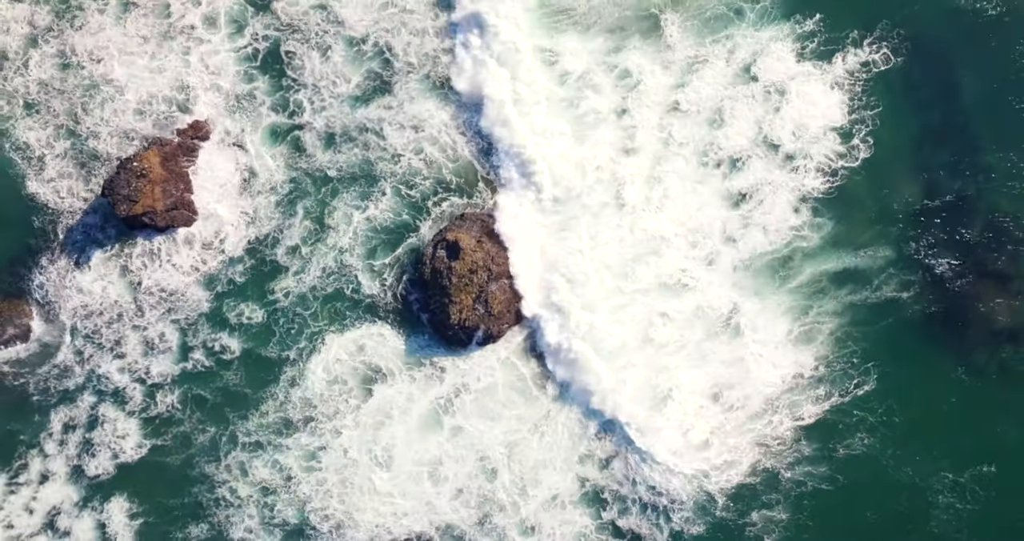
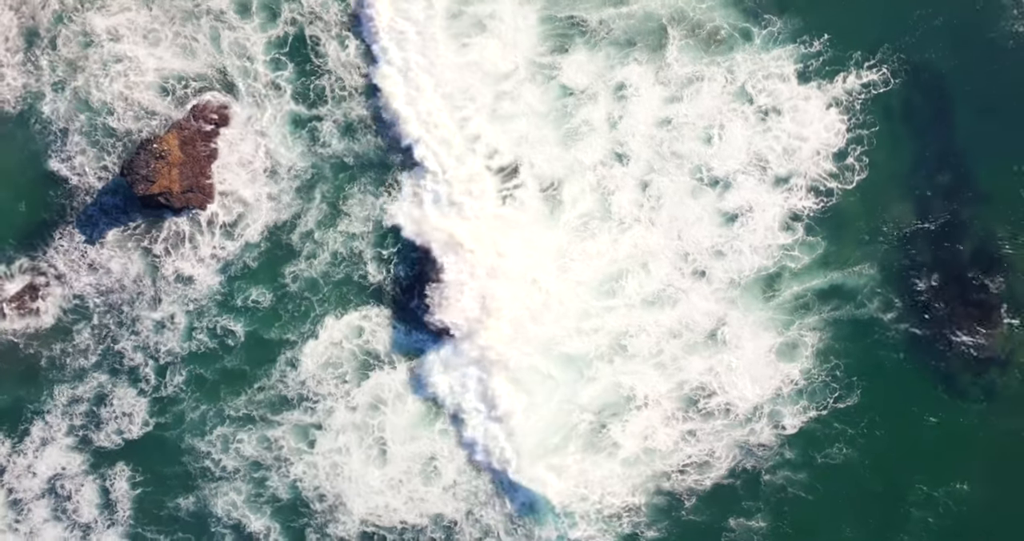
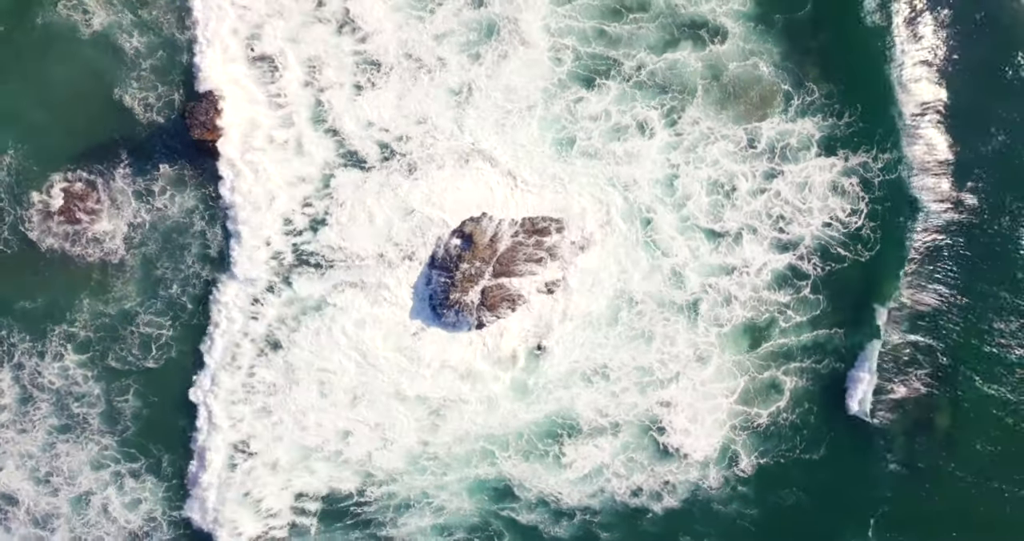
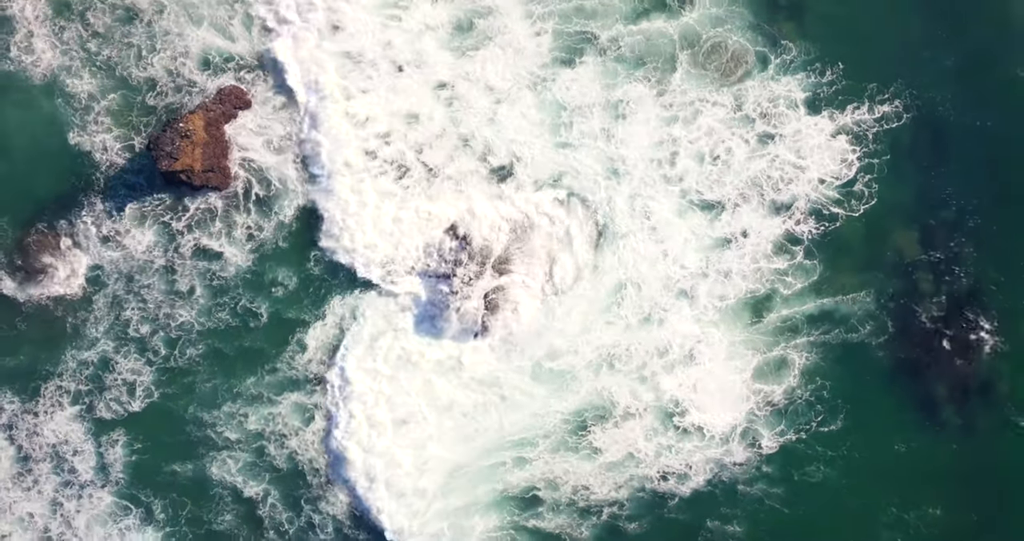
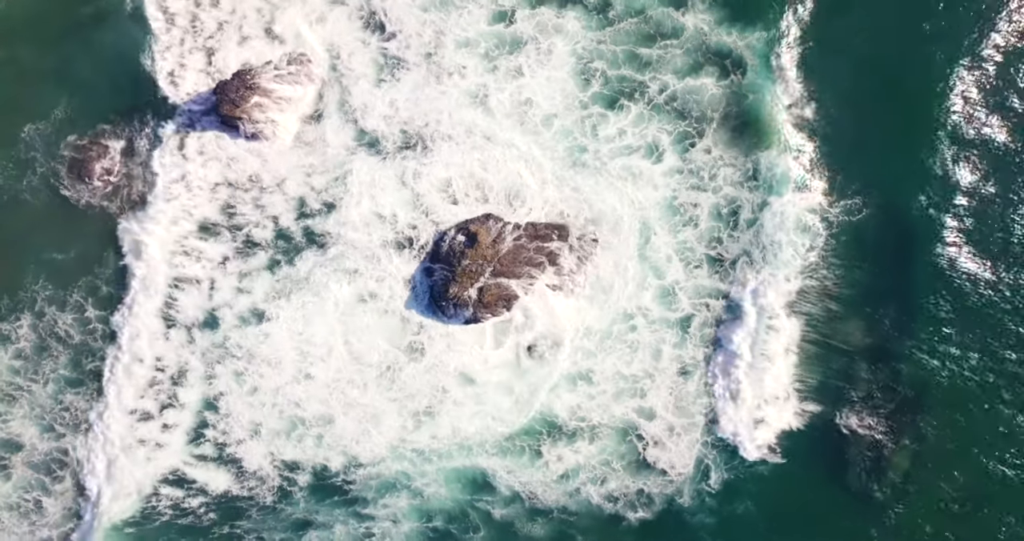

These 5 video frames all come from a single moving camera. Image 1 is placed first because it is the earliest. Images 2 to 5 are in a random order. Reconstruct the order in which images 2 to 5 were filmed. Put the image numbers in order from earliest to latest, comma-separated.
2, 4, 3, 5
